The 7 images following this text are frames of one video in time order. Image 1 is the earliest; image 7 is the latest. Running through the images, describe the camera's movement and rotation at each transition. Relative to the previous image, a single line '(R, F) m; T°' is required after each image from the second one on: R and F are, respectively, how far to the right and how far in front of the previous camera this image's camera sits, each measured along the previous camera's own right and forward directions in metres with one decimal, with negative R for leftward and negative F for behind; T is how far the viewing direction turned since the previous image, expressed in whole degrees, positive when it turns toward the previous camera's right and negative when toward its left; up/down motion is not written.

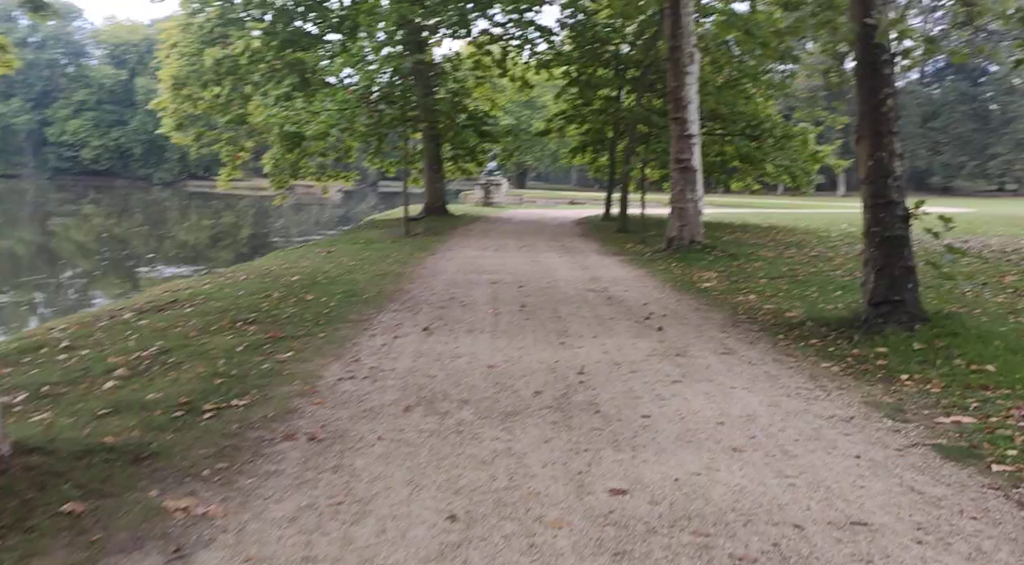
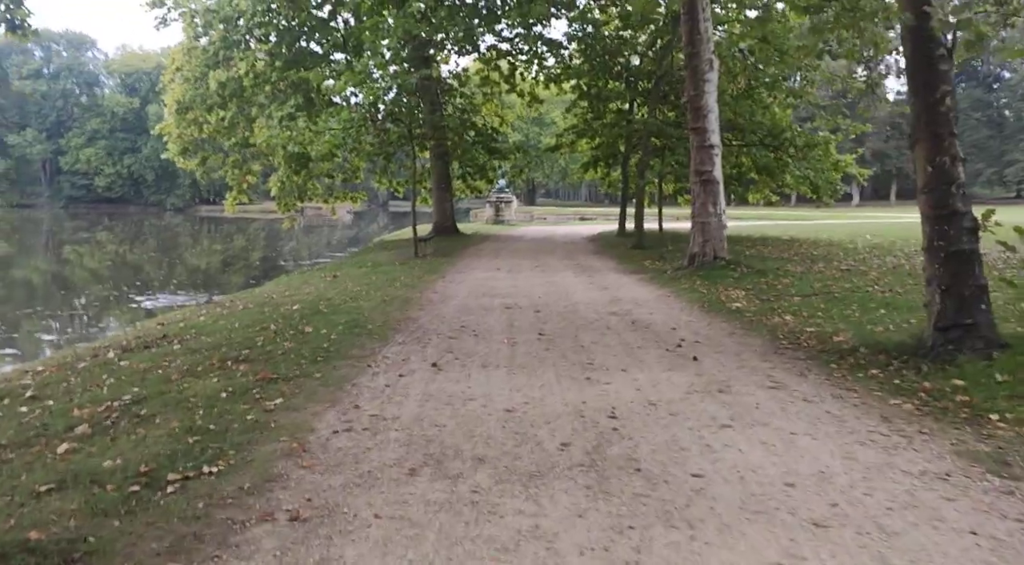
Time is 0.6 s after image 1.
(0.0, +0.8) m; -1°
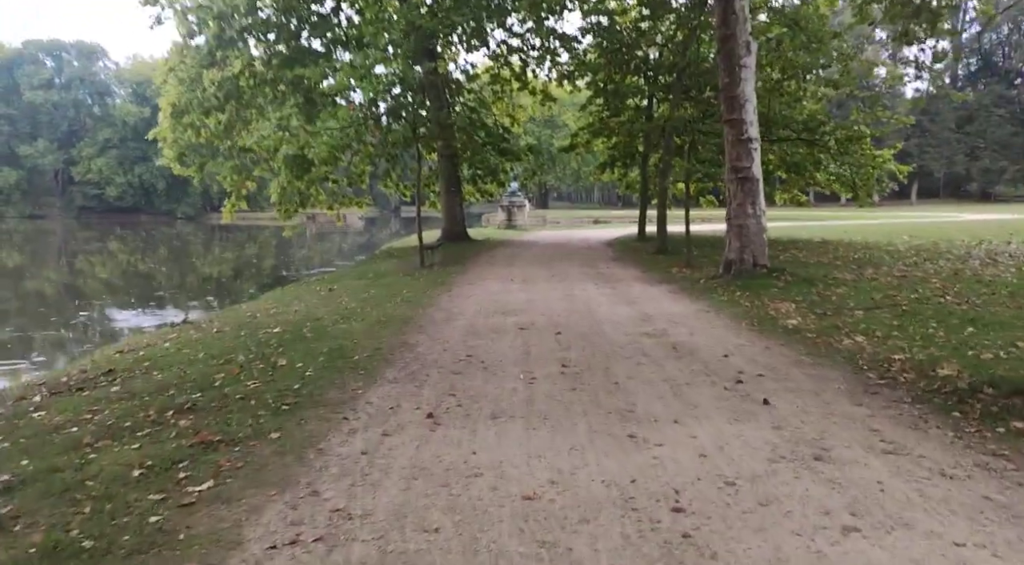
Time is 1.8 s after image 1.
(0.0, +1.6) m; -1°
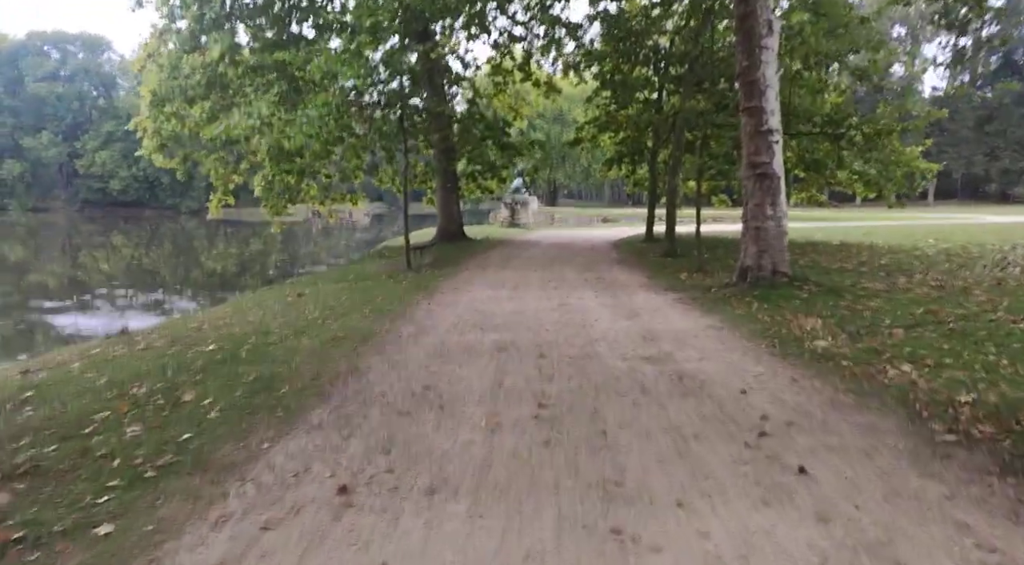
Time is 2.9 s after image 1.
(+0.3, +1.4) m; -1°
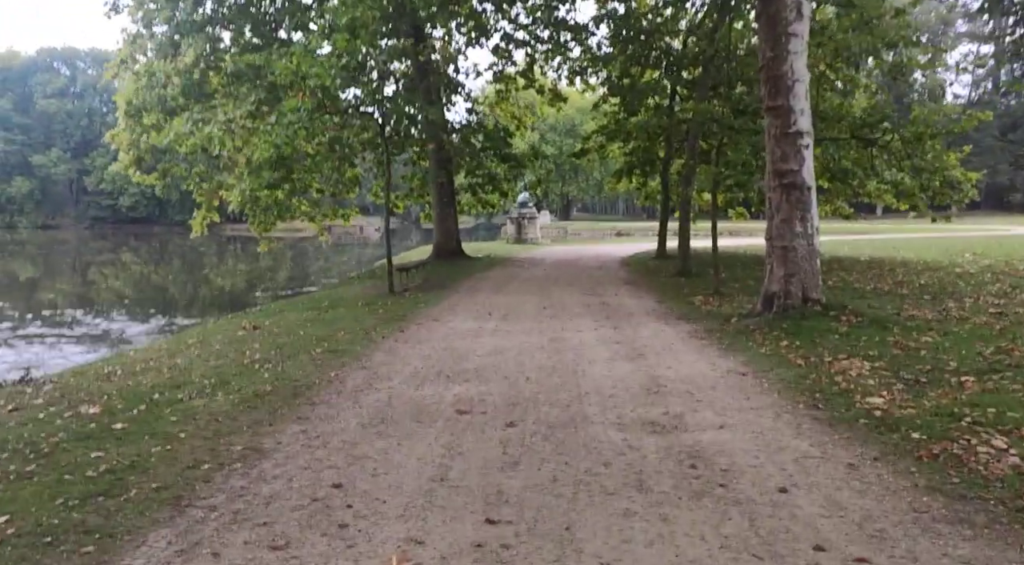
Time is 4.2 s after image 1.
(+0.4, +1.7) m; -1°
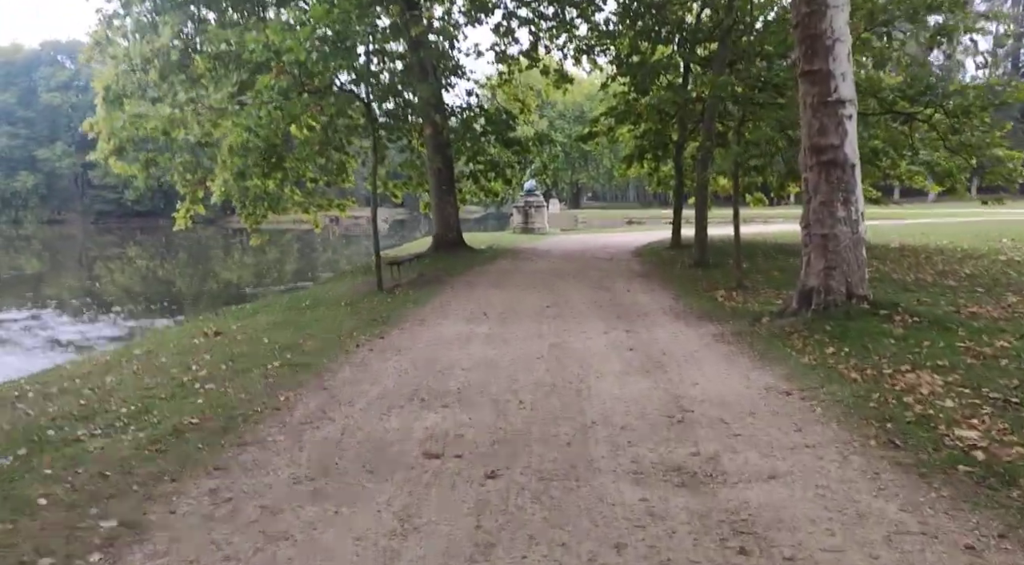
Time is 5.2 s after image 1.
(+0.2, +1.4) m; -1°
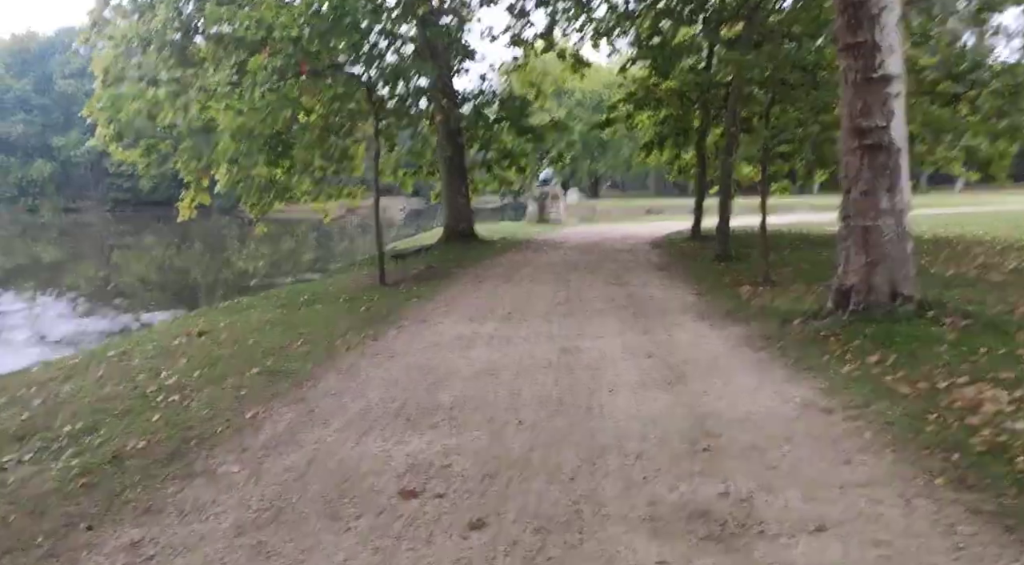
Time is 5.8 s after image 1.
(+0.1, +0.8) m; -1°
